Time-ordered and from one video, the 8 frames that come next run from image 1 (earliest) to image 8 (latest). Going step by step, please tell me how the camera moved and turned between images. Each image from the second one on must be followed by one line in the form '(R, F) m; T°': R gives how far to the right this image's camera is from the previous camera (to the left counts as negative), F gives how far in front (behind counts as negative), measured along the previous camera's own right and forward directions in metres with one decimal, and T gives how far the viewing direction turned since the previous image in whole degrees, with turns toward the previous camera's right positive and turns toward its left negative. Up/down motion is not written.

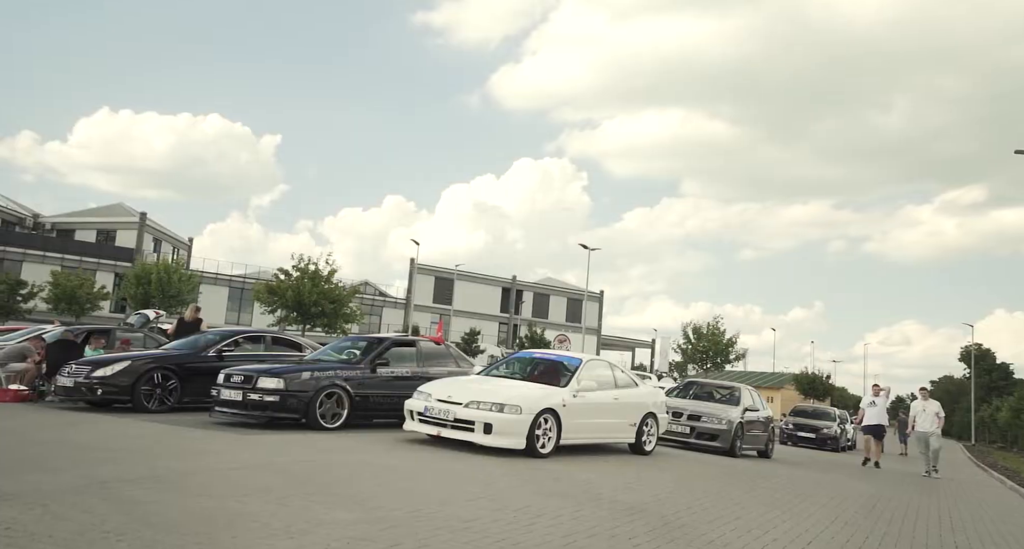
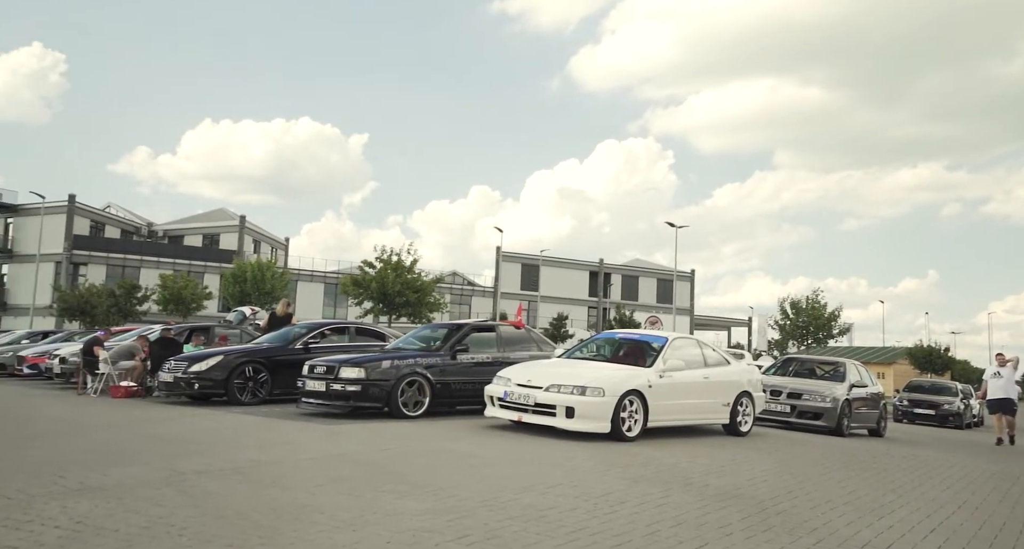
(+0.2, +0.3) m; -7°
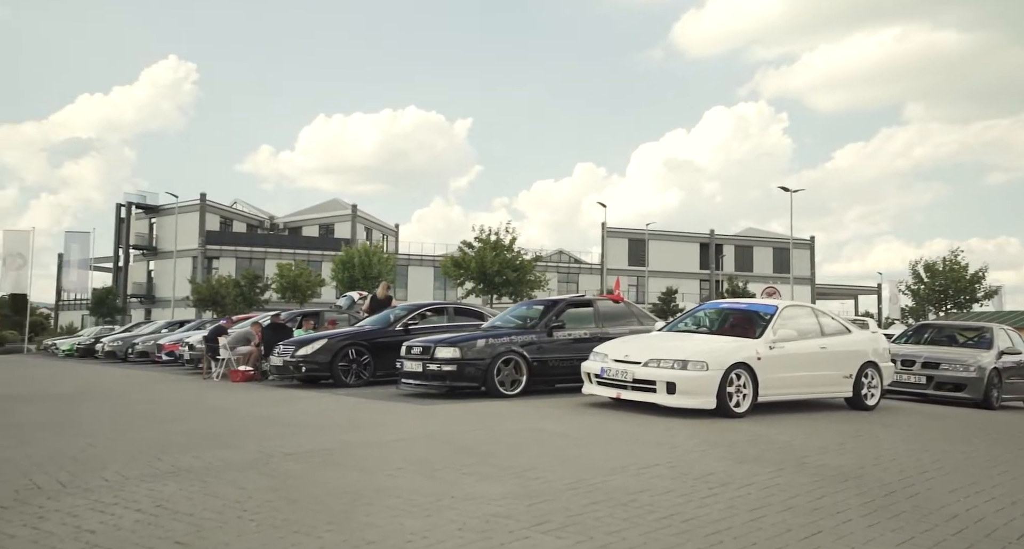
(+0.2, +0.4) m; -8°
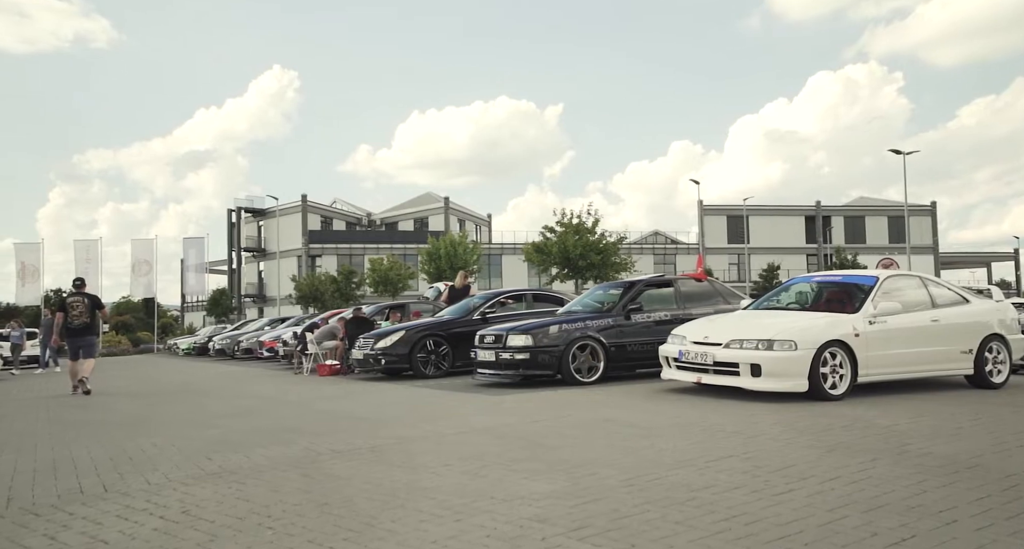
(+0.4, +0.5) m; -7°
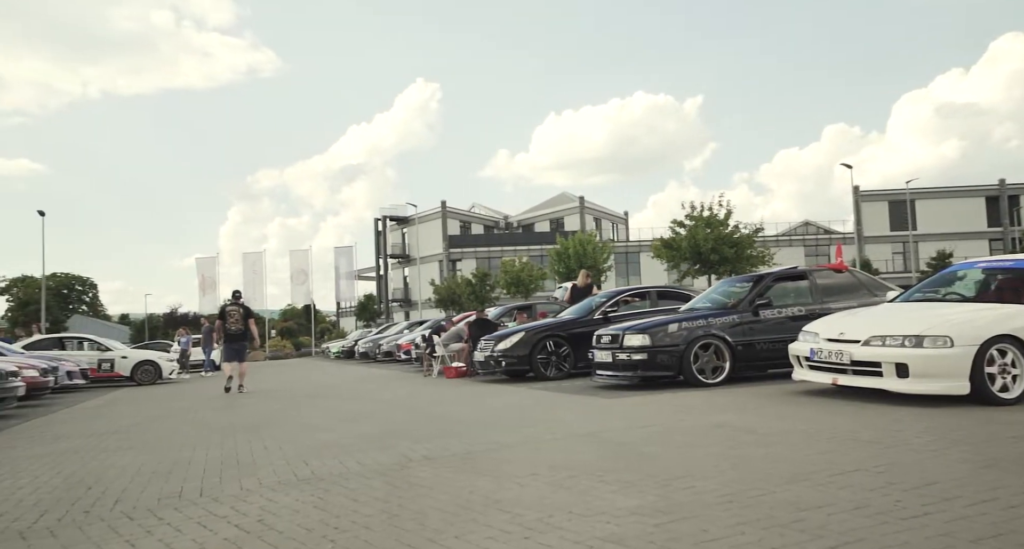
(+0.4, +0.4) m; -11°
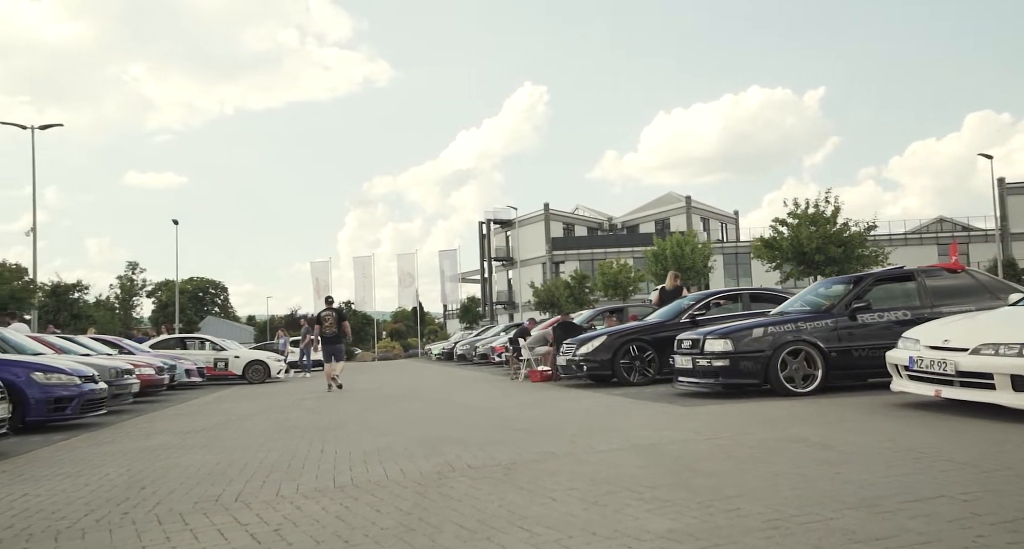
(+0.5, +0.3) m; -8°
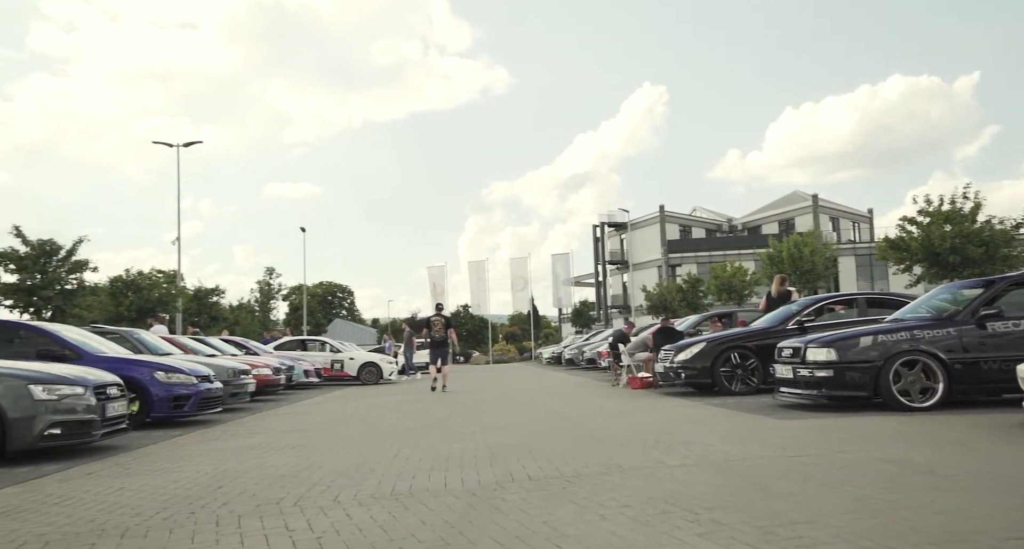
(+0.4, +0.2) m; -9°
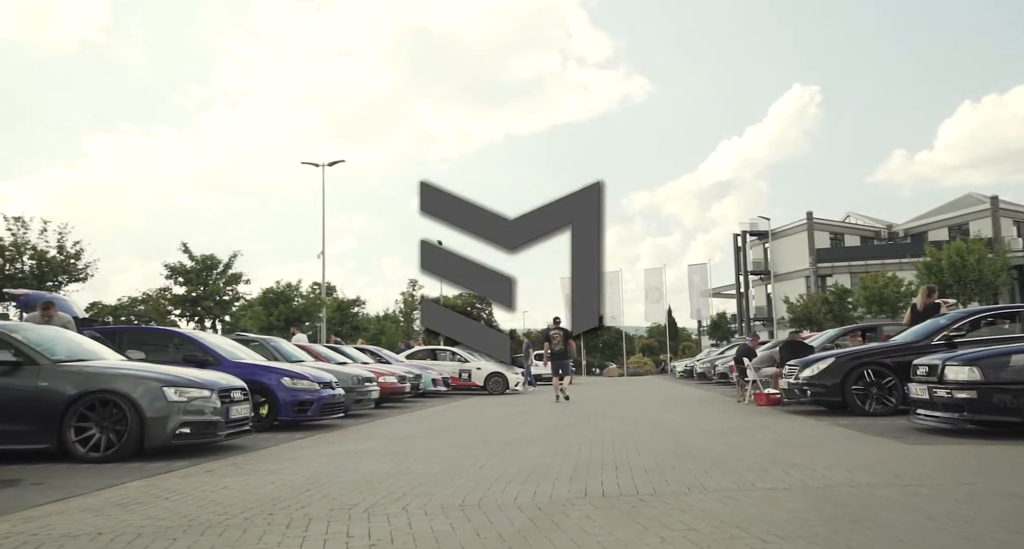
(+0.5, +0.2) m; -11°
